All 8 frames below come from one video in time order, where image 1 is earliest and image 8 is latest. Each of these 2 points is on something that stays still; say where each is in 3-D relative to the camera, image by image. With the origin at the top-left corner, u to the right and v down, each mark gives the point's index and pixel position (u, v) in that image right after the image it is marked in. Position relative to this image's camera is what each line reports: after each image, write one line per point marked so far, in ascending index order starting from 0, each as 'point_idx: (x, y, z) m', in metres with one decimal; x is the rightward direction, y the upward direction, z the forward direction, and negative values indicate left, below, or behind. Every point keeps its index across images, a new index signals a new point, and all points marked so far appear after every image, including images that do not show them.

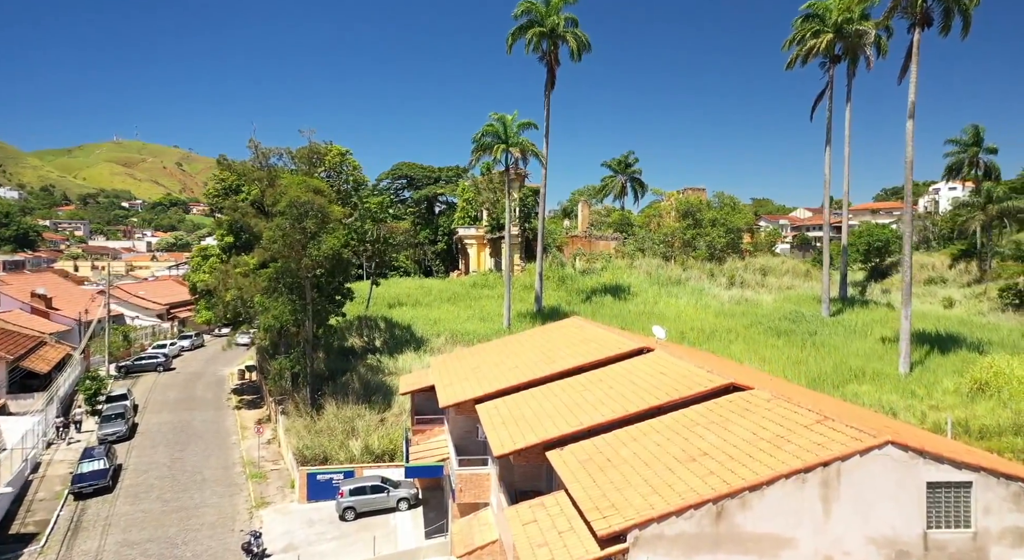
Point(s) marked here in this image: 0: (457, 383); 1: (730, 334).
0: (-0.9, -1.8, +10.6) m
1: (+6.7, -1.6, +19.0) m
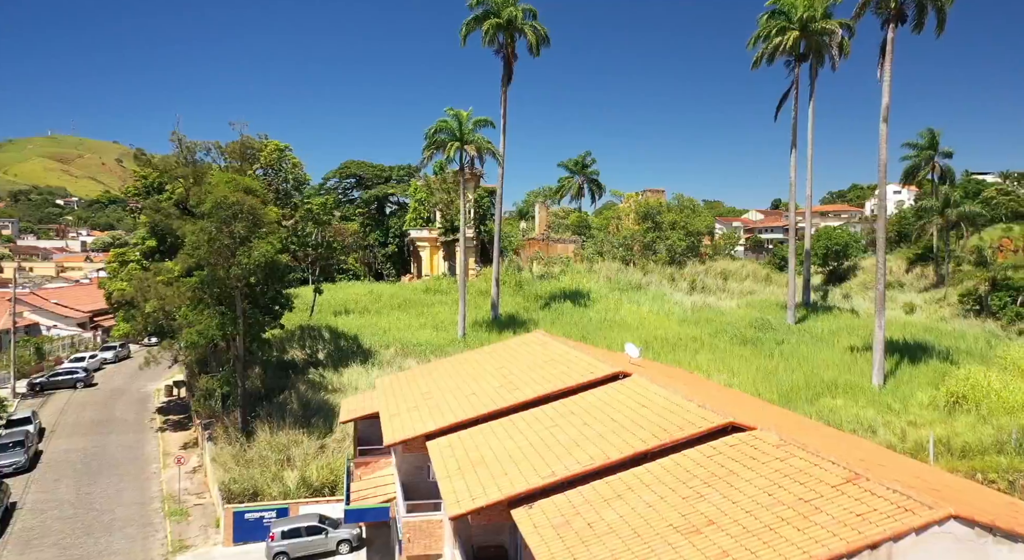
0: (-1.6, -2.0, +9.2) m
1: (+5.4, -1.8, +18.2) m
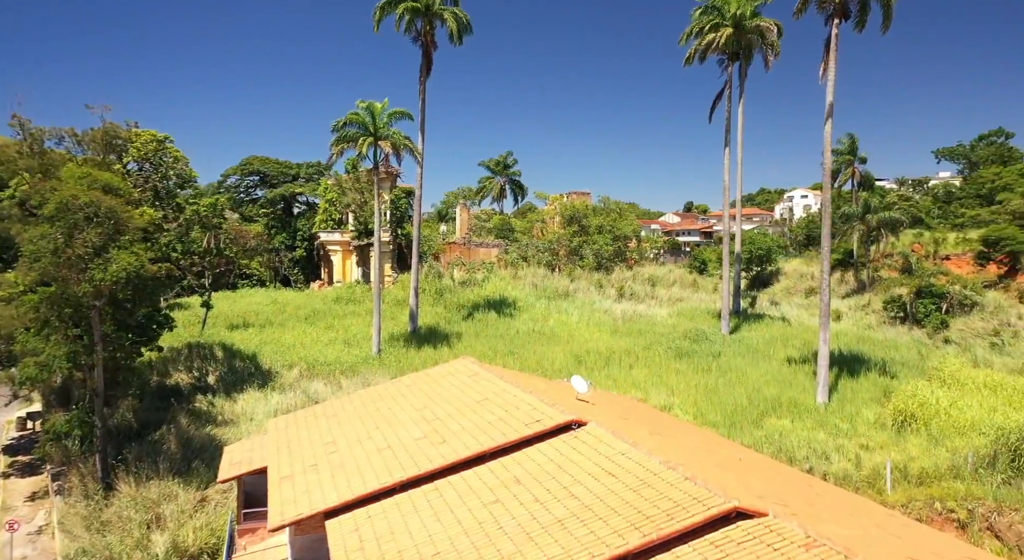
0: (-2.5, -2.3, +7.3) m
1: (+3.3, -2.1, +17.1) m
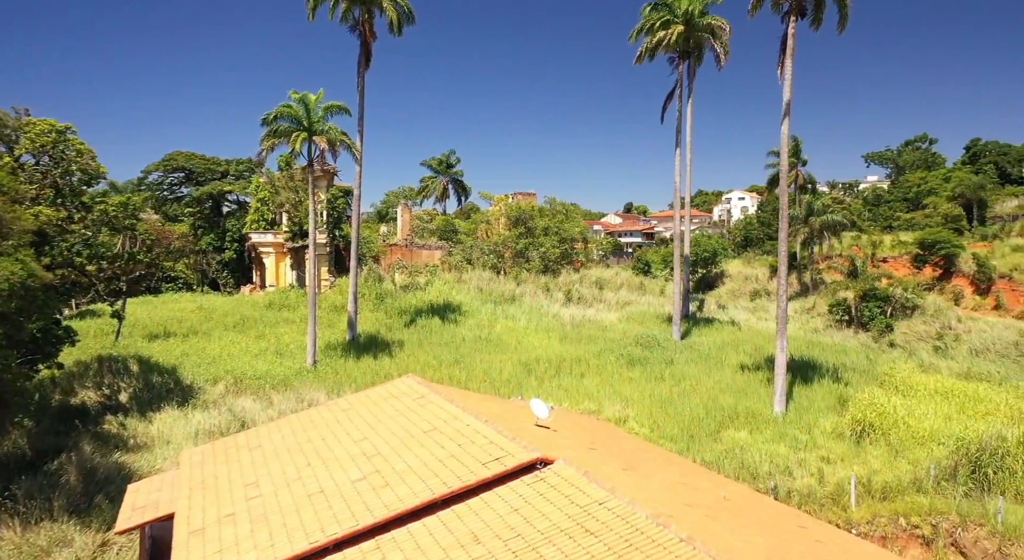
0: (-3.0, -2.4, +6.1) m
1: (+1.9, -2.2, +16.4) m
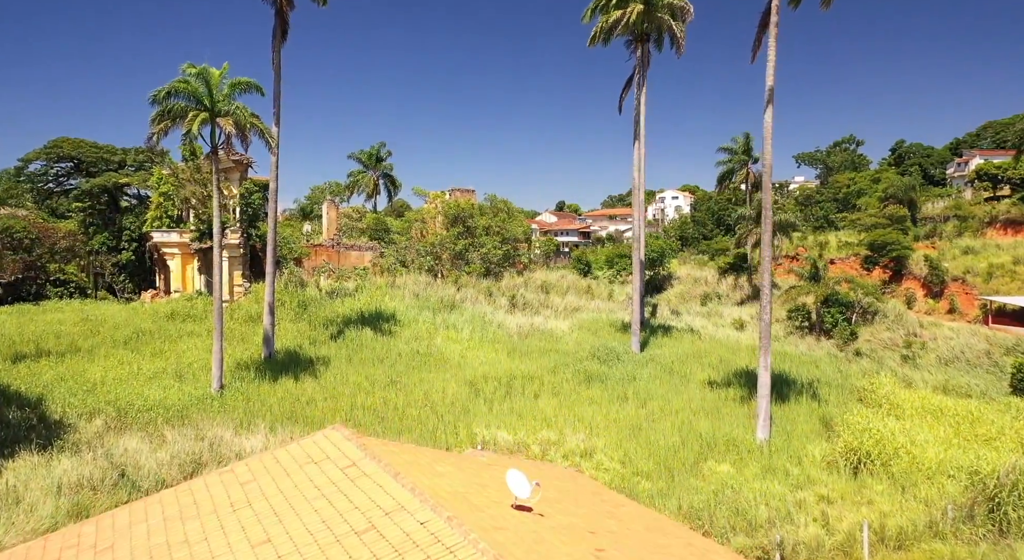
0: (-3.1, -2.7, +3.8) m
1: (+0.6, -2.4, +14.6) m
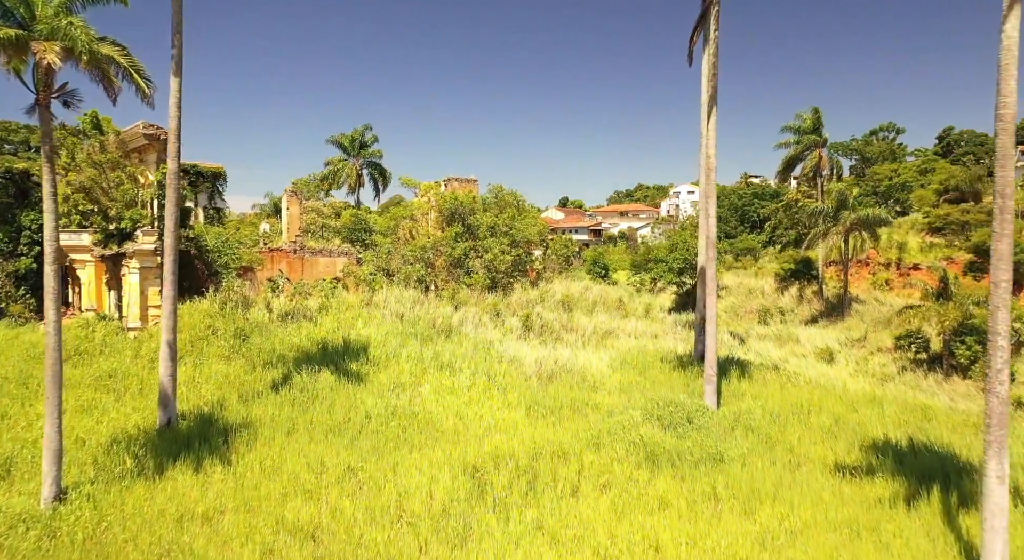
0: (-2.8, -3.2, -1.2) m
1: (+0.9, -2.9, +9.6) m
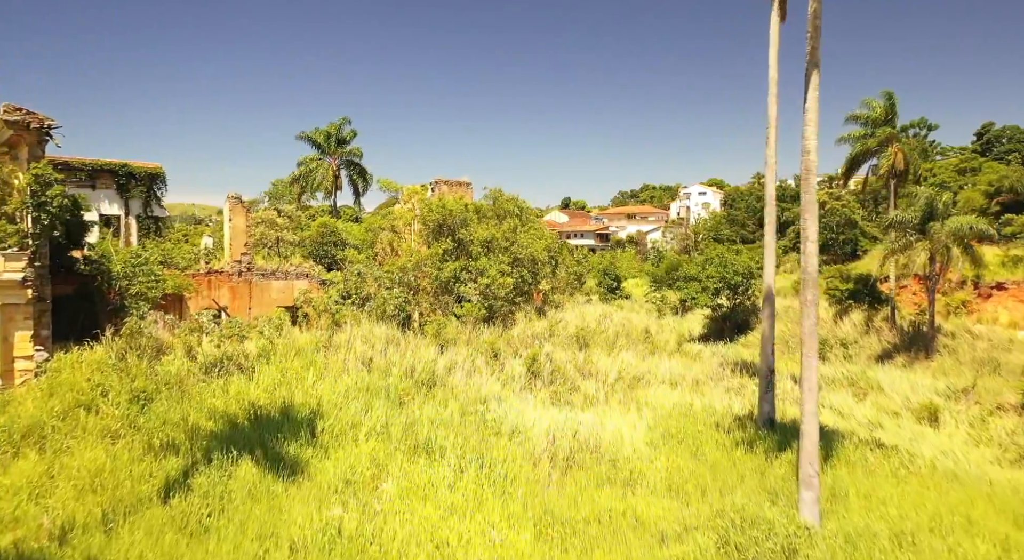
0: (-2.7, -3.9, -4.9) m
1: (+1.0, -3.5, +5.8) m
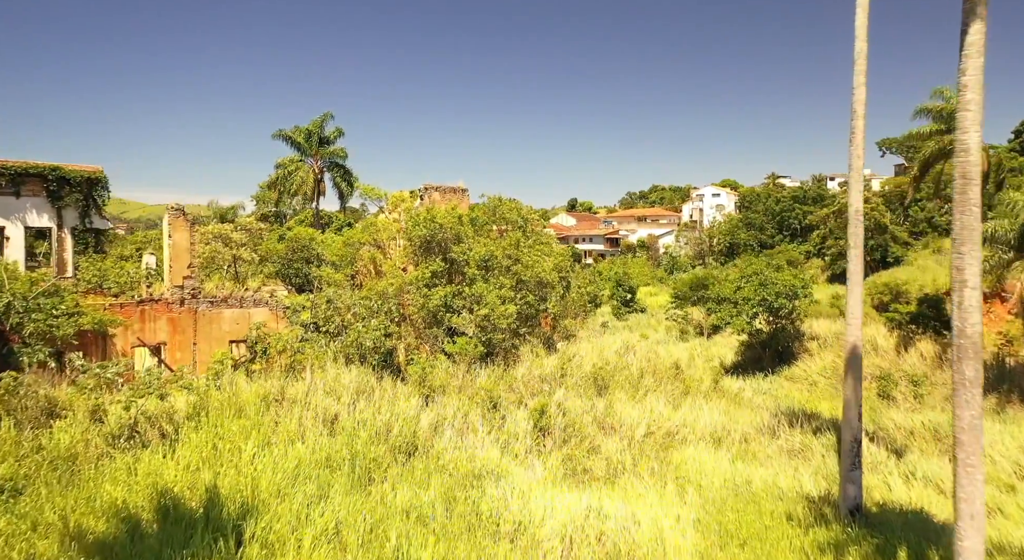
0: (-2.8, -4.4, -7.6) m
1: (+0.9, -4.1, +3.2) m
